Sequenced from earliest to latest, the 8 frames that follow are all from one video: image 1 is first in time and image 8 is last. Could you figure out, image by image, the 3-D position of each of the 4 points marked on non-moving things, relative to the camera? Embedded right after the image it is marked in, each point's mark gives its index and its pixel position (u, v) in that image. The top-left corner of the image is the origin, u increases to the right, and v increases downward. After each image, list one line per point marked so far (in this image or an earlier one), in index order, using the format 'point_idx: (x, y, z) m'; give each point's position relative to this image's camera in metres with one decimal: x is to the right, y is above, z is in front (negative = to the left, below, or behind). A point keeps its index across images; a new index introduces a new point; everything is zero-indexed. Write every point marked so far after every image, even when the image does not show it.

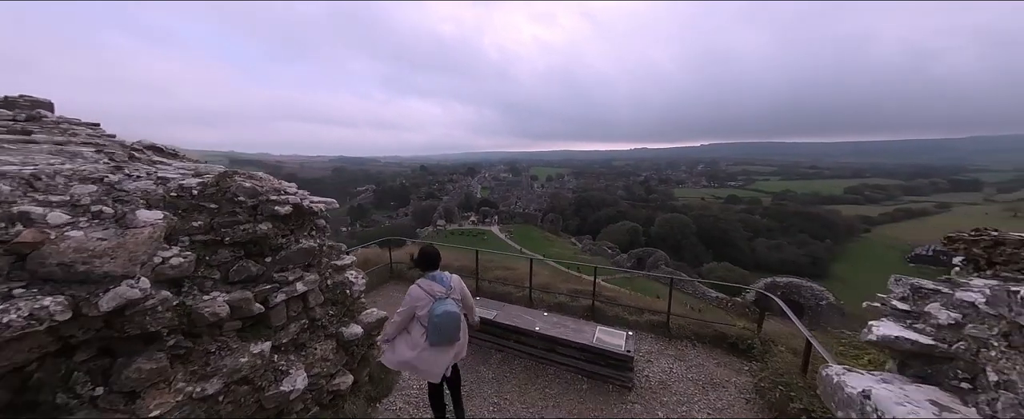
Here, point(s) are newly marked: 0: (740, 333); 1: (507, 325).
0: (+3.6, -2.0, +4.6) m
1: (-0.1, -1.8, +4.5) m
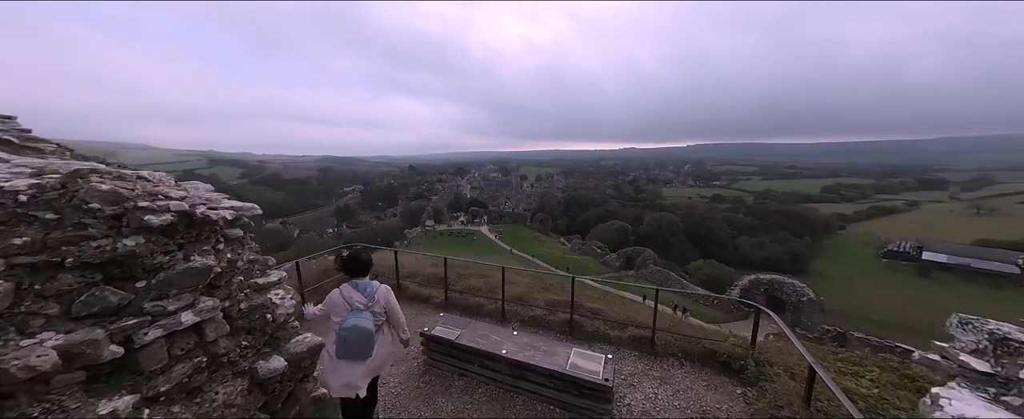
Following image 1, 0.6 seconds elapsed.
0: (+3.1, -2.0, +4.1) m
1: (-0.6, -1.9, +3.9) m
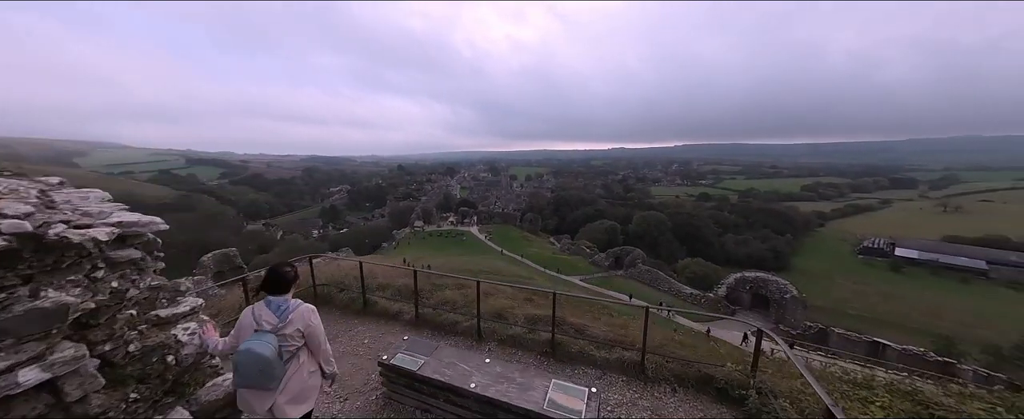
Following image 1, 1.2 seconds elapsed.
0: (+2.8, -2.1, +3.7) m
1: (-0.9, -2.0, +3.4) m
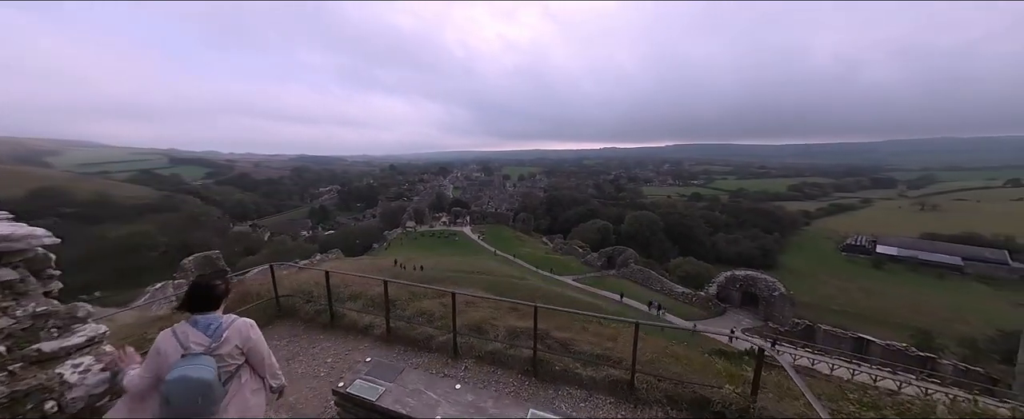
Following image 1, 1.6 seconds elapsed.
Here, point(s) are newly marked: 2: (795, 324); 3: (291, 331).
0: (+2.5, -2.2, +3.4) m
1: (-1.2, -2.1, +2.9) m
2: (+19.2, -7.8, +19.7) m
3: (-3.9, -2.1, +5.1) m
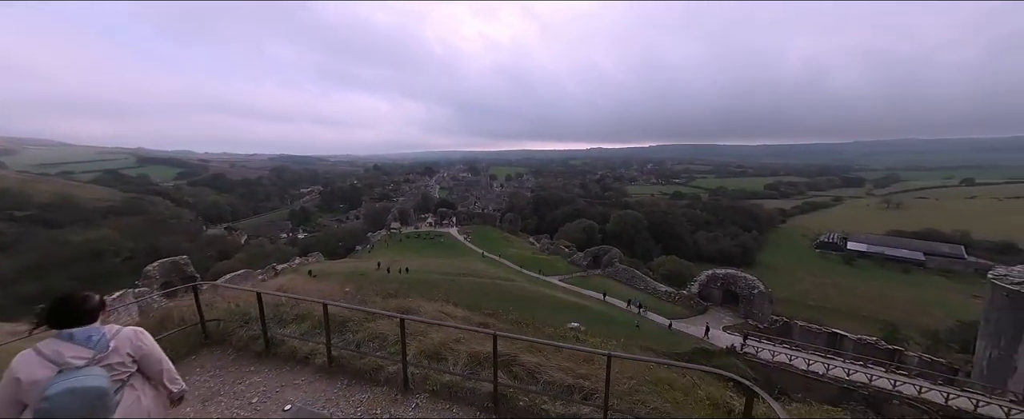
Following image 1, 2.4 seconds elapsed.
0: (+2.0, -2.3, +2.9) m
1: (-1.7, -2.2, +2.3) m
2: (+18.1, -7.8, +19.9) m
3: (-4.4, -2.3, +4.4) m
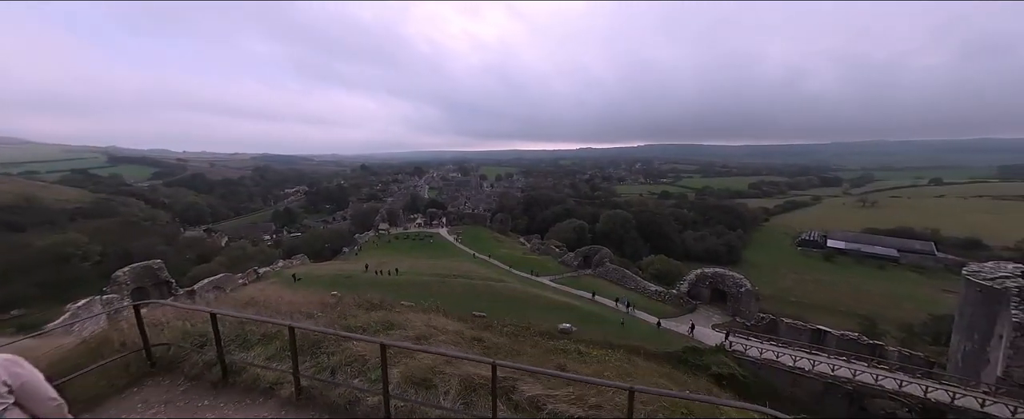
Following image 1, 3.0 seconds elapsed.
0: (+2.0, -2.3, +2.4) m
1: (-1.6, -2.3, +1.7) m
2: (+17.5, -7.8, +20.0) m
3: (-4.5, -2.4, +3.7) m
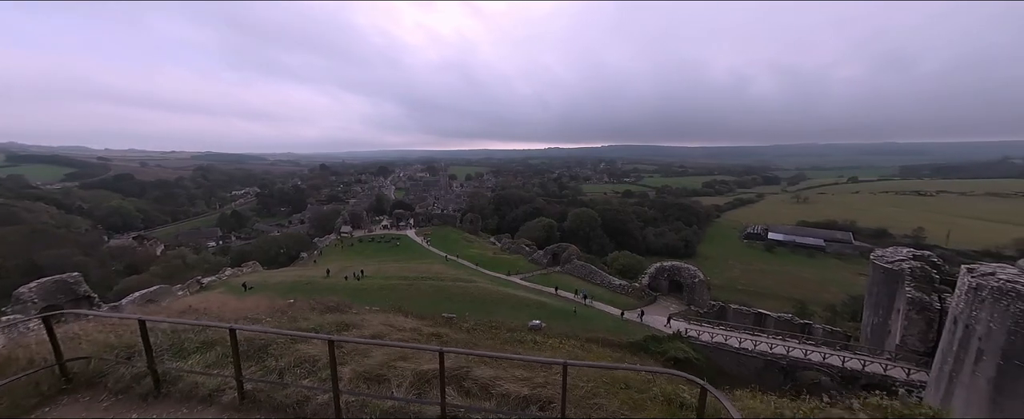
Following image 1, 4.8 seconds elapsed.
0: (+1.5, -2.3, +2.8) m
1: (-2.0, -2.2, +1.8) m
2: (+15.2, -7.5, +21.9) m
3: (-5.1, -2.4, +3.4) m
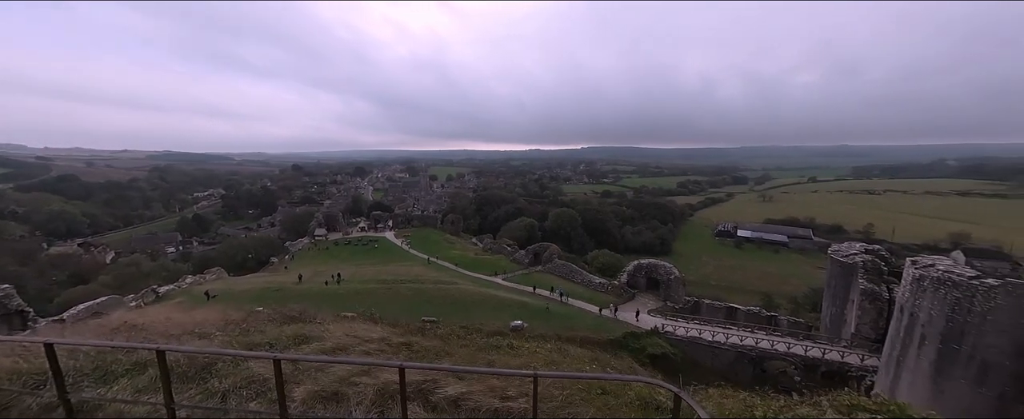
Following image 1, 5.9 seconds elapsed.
0: (+1.2, -2.3, +2.7) m
1: (-2.3, -2.3, +1.4) m
2: (+13.7, -7.4, +22.6) m
3: (-5.4, -2.5, +2.9) m
